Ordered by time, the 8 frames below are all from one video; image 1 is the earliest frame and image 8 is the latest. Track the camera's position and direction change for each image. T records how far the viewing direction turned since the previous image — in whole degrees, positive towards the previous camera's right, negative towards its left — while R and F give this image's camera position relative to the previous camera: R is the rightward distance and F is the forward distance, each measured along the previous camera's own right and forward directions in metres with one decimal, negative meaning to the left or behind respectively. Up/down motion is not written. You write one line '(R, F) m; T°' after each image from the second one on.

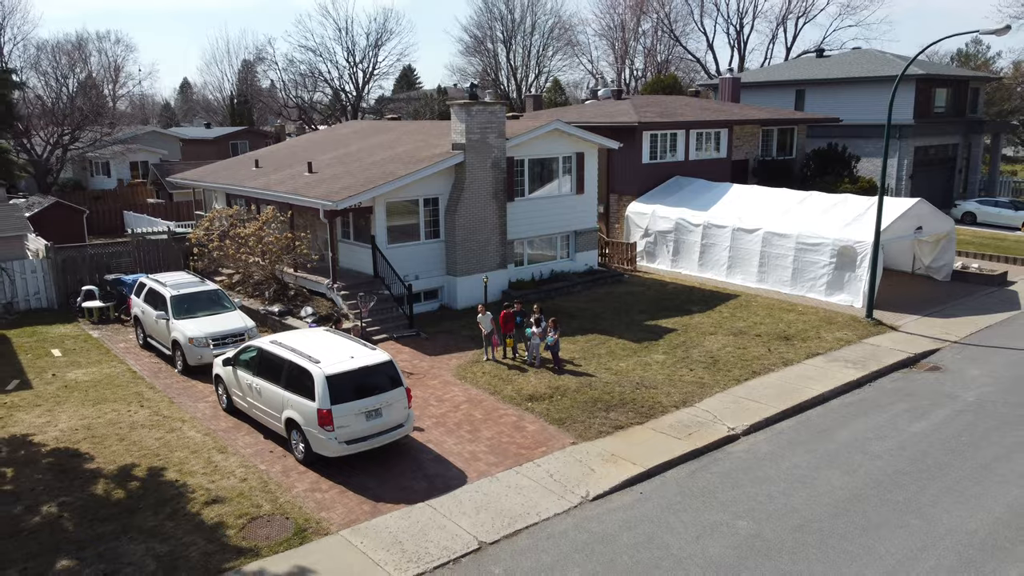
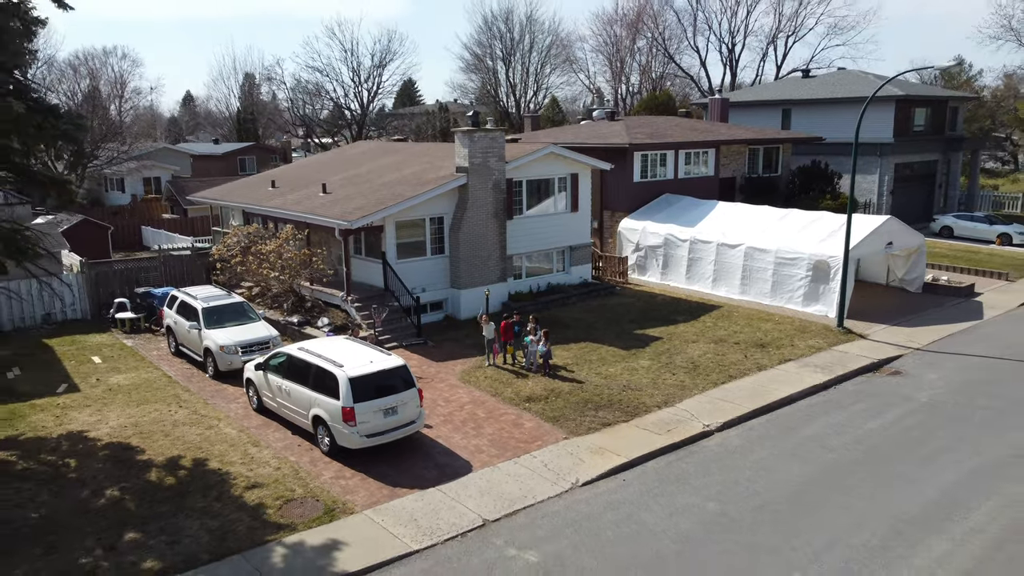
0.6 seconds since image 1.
(0.0, -1.4) m; 0°
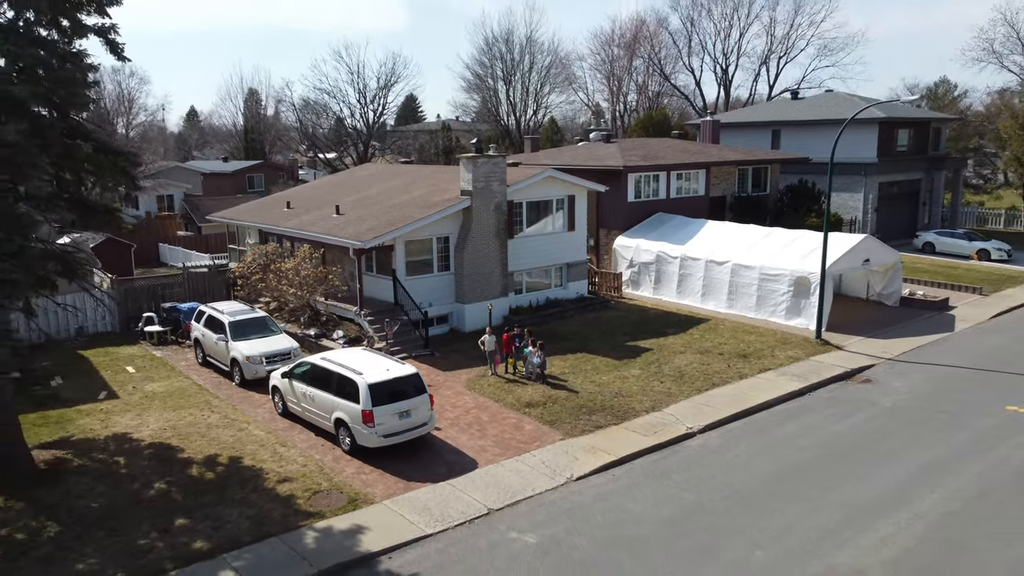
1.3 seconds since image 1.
(0.0, -1.4) m; 0°
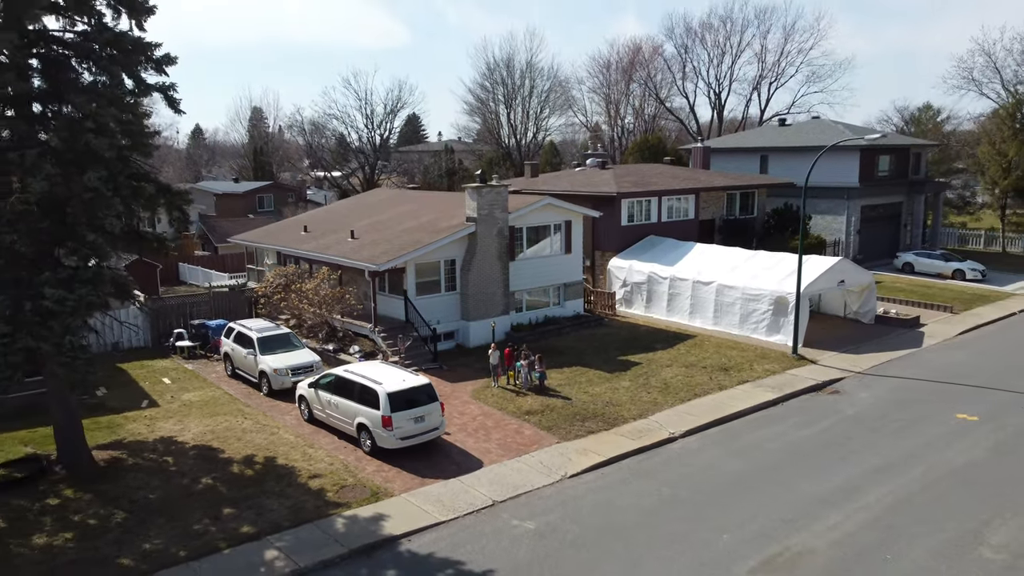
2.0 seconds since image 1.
(0.0, -1.7) m; 0°
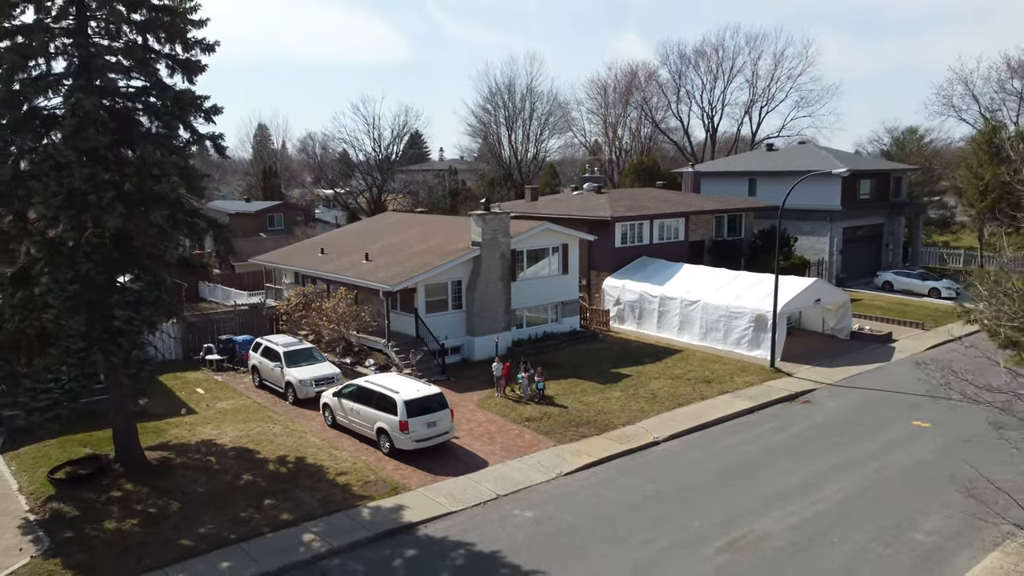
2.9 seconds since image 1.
(0.0, -2.0) m; 0°
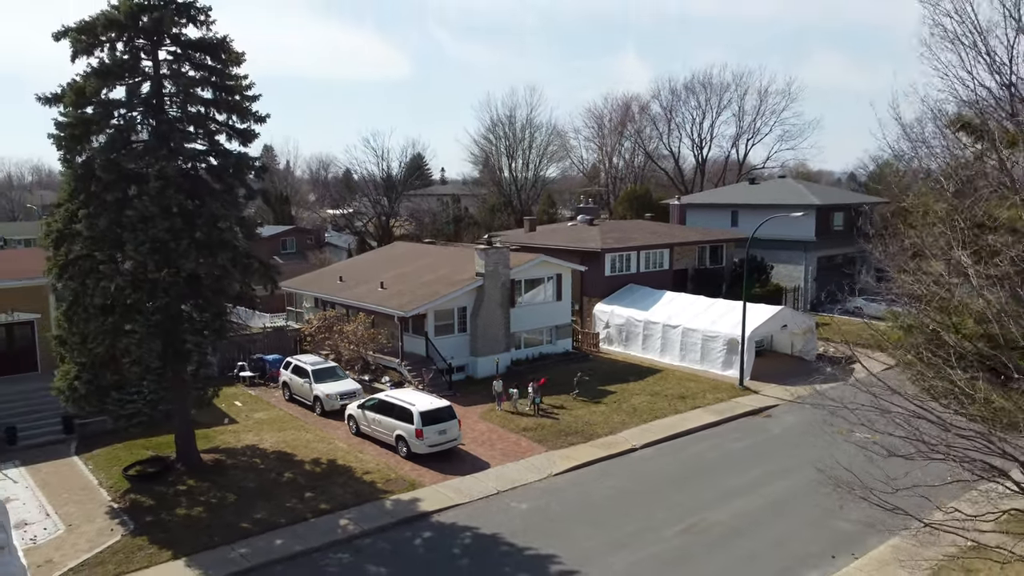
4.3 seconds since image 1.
(0.0, -3.0) m; 0°
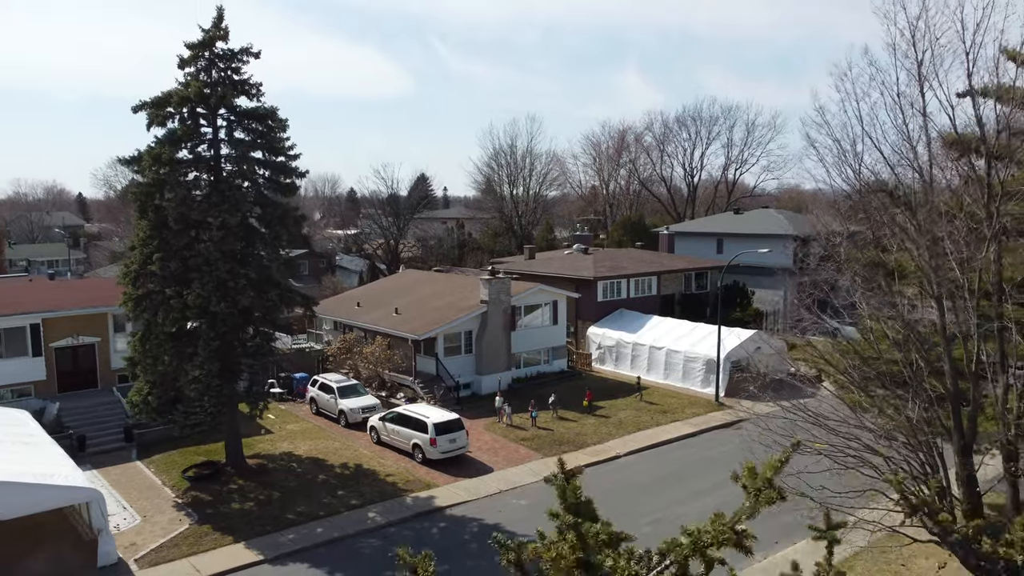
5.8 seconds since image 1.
(0.0, -3.3) m; 0°
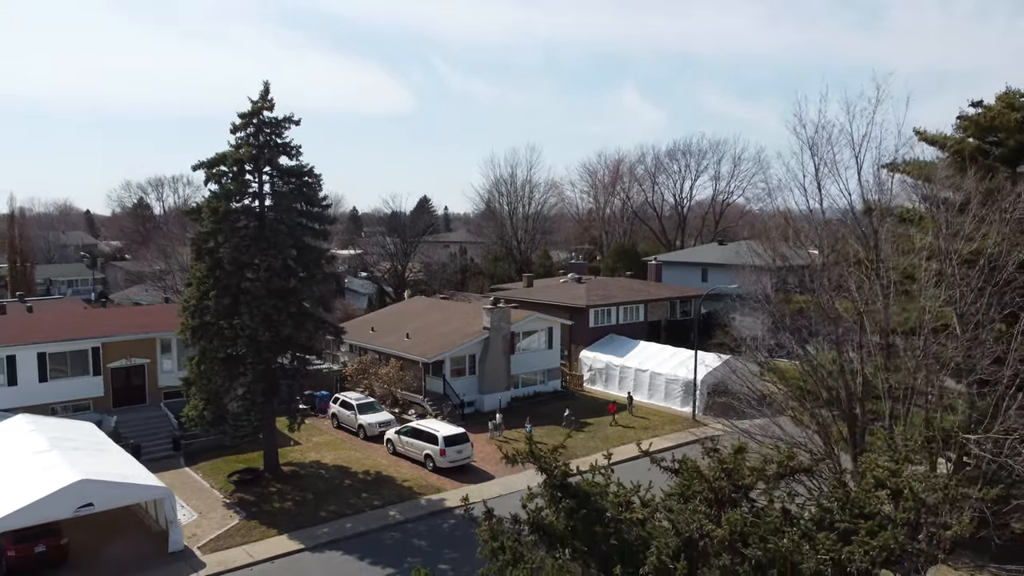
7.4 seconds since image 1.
(0.0, -3.6) m; 0°
